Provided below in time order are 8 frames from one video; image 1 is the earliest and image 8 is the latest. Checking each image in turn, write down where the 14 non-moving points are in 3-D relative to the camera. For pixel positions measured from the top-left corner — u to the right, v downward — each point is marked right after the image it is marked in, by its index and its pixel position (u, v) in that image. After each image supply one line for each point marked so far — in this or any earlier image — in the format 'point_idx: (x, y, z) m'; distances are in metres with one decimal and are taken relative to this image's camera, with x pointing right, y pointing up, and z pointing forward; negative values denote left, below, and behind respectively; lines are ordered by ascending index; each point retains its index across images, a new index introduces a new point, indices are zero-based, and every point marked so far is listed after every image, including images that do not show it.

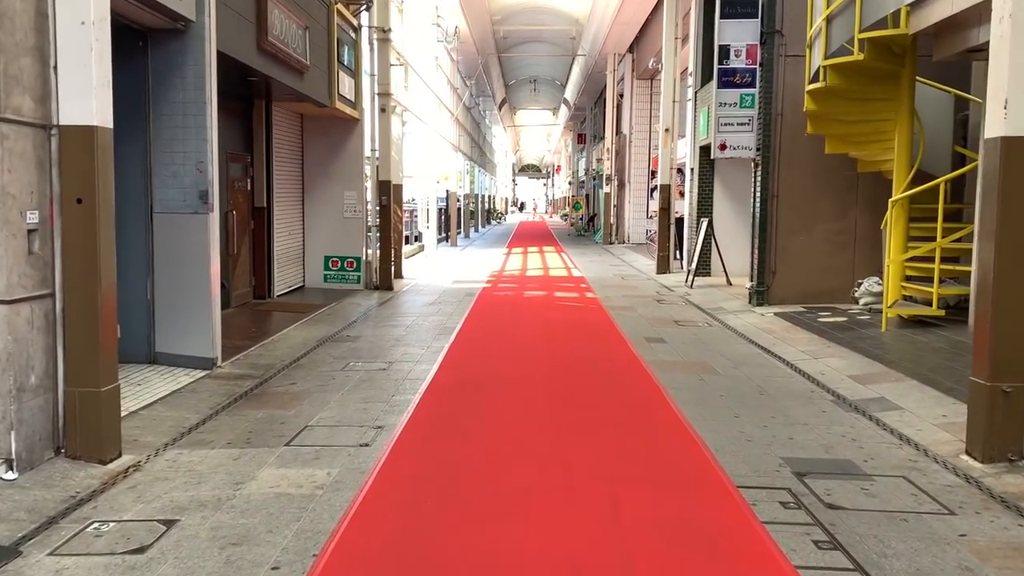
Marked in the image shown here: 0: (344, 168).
0: (-2.4, +1.7, +12.4) m
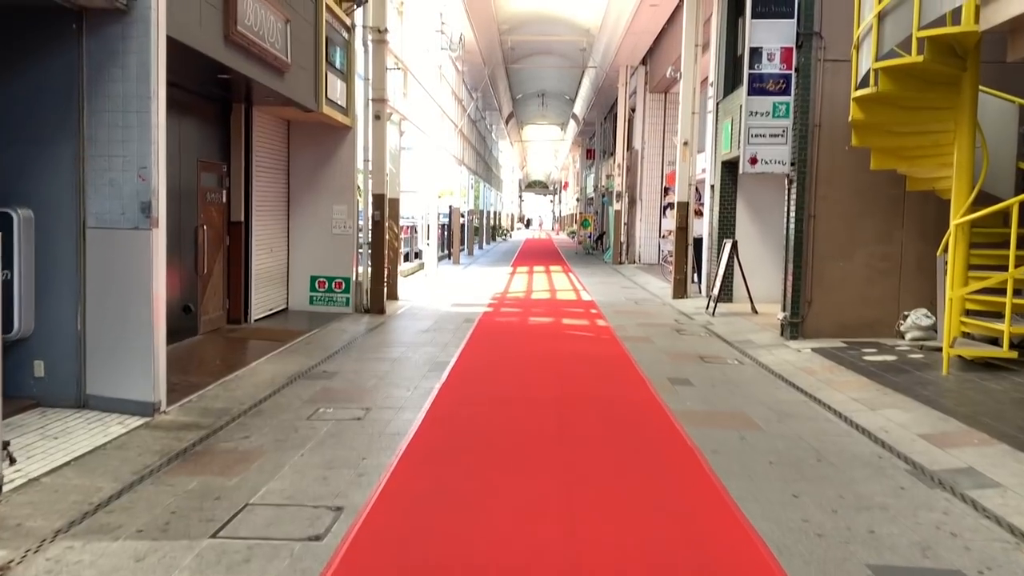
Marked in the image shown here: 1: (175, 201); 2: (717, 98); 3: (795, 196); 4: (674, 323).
0: (-2.3, +1.4, +11.3) m
1: (-3.2, +0.8, +8.3) m
2: (+3.3, +3.0, +13.7) m
3: (+3.0, +1.0, +9.3) m
4: (+2.0, -0.5, +10.8) m
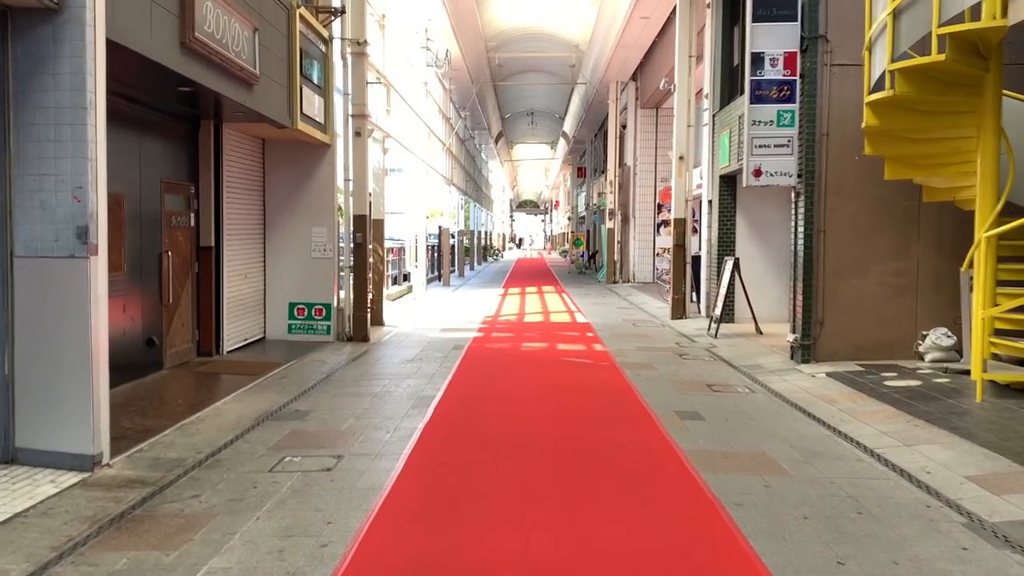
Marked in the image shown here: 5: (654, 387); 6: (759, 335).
0: (-2.5, +1.1, +10.7) m
1: (-3.3, +0.6, +7.7) m
2: (+3.1, +2.7, +13.1) m
3: (+2.9, +0.8, +8.7) m
4: (+1.9, -0.7, +10.2) m
5: (+1.2, -0.9, +7.6) m
6: (+3.1, -0.6, +11.0) m
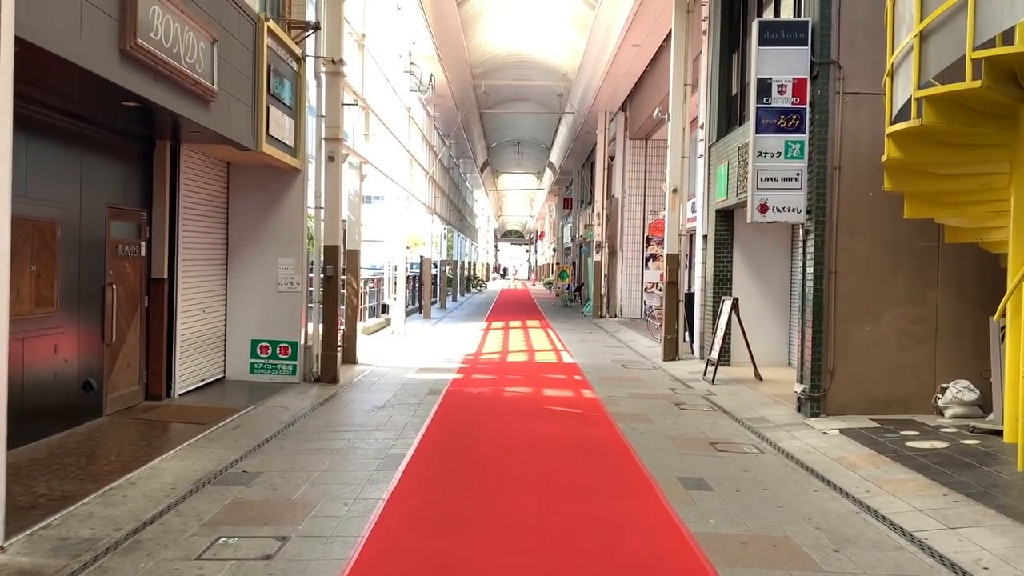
0: (-2.6, +0.7, +9.9) m
1: (-3.5, +0.3, +6.9) m
2: (+2.9, +2.1, +12.5) m
3: (+2.8, +0.4, +8.0) m
4: (+1.7, -1.2, +9.4) m
5: (+1.1, -1.2, +6.8) m
6: (+2.9, -1.1, +10.2) m
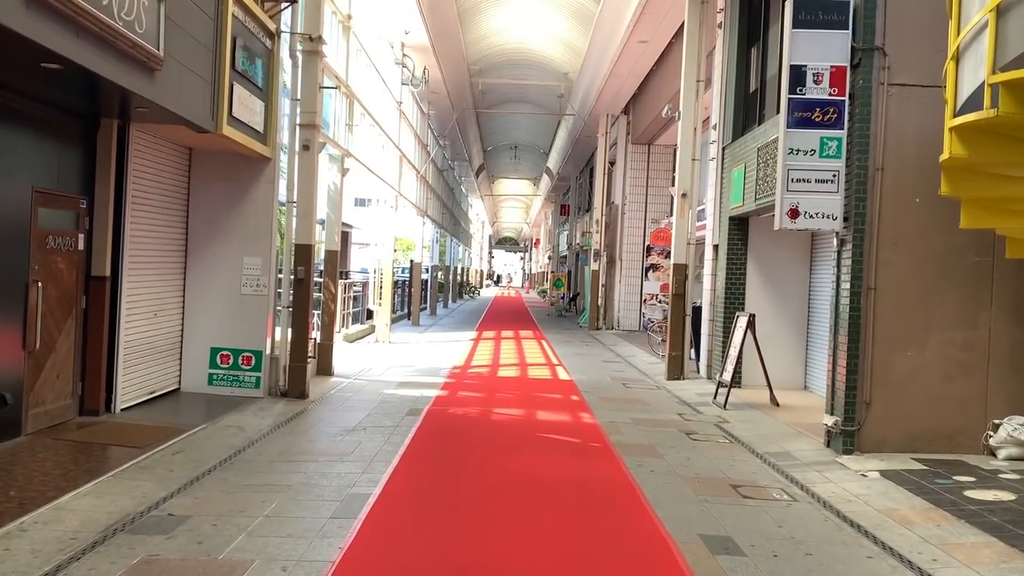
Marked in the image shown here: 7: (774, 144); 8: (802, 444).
0: (-2.7, +0.6, +8.9) m
1: (-3.5, +0.3, +5.8) m
2: (+2.8, +1.9, +11.5) m
3: (+2.7, +0.2, +7.0) m
4: (+1.6, -1.3, +8.4) m
5: (+1.0, -1.3, +5.7) m
6: (+2.8, -1.3, +9.2) m
7: (+2.8, +1.6, +9.3) m
8: (+2.5, -1.3, +7.4) m
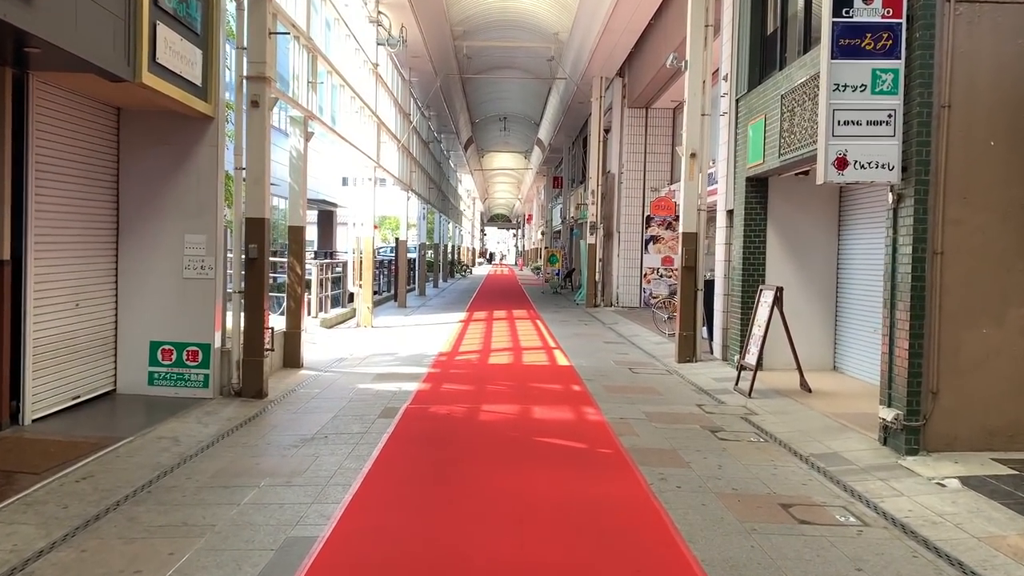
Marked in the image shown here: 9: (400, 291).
0: (-2.8, +0.8, +7.6) m
1: (-3.6, +0.3, +4.5) m
2: (+2.7, +2.3, +10.2) m
3: (+2.6, +0.4, +5.7) m
4: (+1.5, -1.1, +7.2) m
5: (+0.9, -1.2, +4.5) m
6: (+2.7, -1.0, +8.0) m
7: (+2.7, +1.8, +8.0) m
8: (+2.4, -1.1, +6.2) m
9: (-2.6, -0.1, +19.8) m
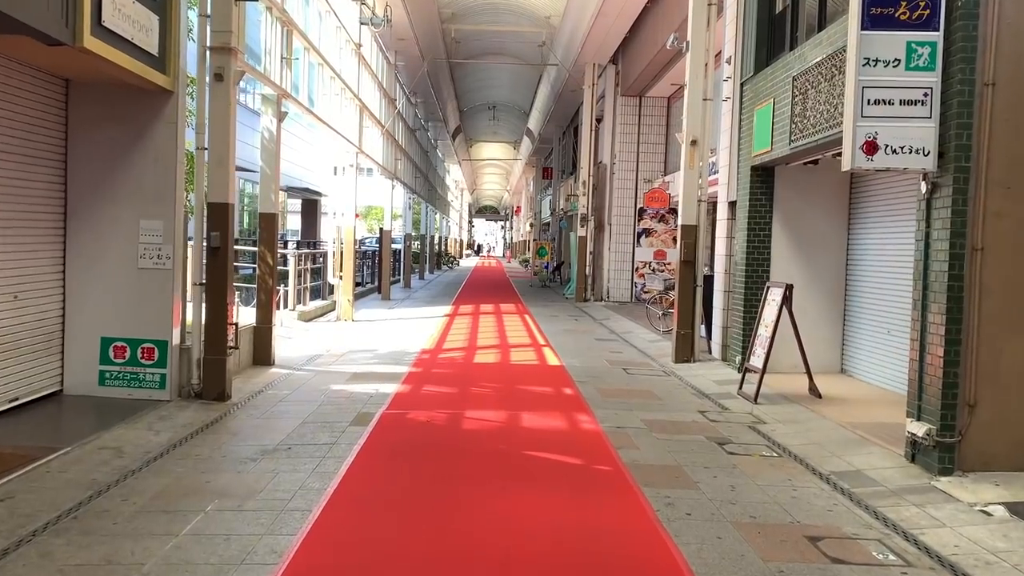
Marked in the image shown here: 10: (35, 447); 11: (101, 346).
0: (-2.9, +0.8, +6.9) m
1: (-3.6, +0.4, +3.8) m
2: (+2.5, +2.3, +9.6) m
3: (+2.5, +0.4, +5.1) m
4: (+1.4, -1.0, +6.5) m
5: (+0.9, -1.2, +3.9) m
6: (+2.6, -1.0, +7.4) m
7: (+2.6, +1.9, +7.4) m
8: (+2.3, -1.1, +5.6) m
9: (-2.8, +0.1, +19.1) m
10: (-3.0, -1.0, +5.4) m
11: (-3.3, -0.4, +6.9) m
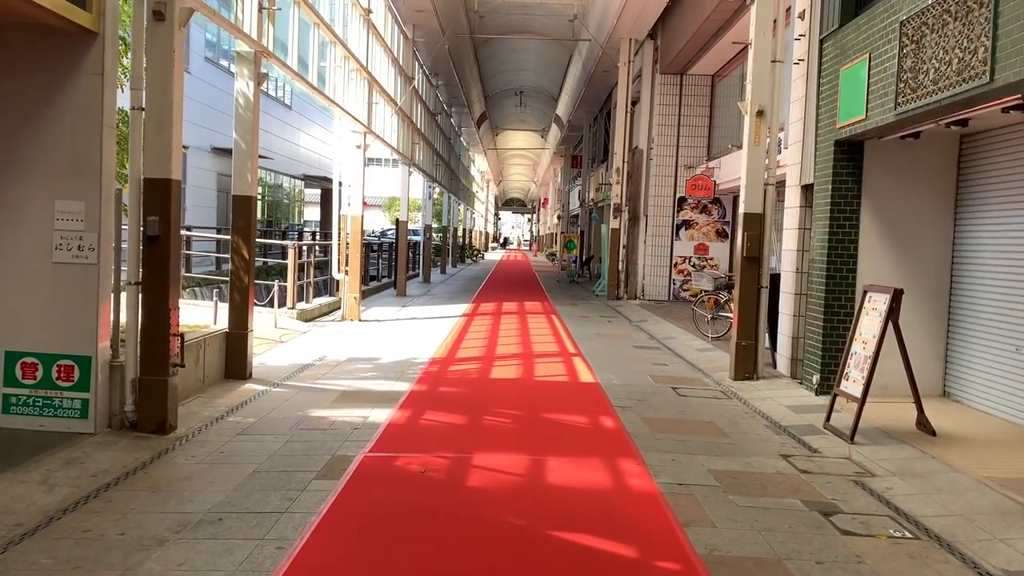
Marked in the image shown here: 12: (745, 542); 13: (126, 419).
0: (-2.7, +0.8, +5.3) m
1: (-3.6, +0.4, +2.3) m
2: (+2.8, +2.3, +7.8) m
3: (+2.6, +0.4, +3.4) m
4: (+1.6, -1.1, +4.8) m
5: (+0.9, -1.2, +2.2) m
6: (+2.8, -1.0, +5.7) m
7: (+2.8, +1.8, +5.7) m
8: (+2.4, -1.1, +3.9) m
9: (-2.3, +0.2, +17.5) m
10: (-2.9, -1.0, +3.8) m
11: (-3.1, -0.4, +5.4) m
12: (+1.0, -1.1, +3.8) m
13: (-2.4, -0.8, +5.5) m
